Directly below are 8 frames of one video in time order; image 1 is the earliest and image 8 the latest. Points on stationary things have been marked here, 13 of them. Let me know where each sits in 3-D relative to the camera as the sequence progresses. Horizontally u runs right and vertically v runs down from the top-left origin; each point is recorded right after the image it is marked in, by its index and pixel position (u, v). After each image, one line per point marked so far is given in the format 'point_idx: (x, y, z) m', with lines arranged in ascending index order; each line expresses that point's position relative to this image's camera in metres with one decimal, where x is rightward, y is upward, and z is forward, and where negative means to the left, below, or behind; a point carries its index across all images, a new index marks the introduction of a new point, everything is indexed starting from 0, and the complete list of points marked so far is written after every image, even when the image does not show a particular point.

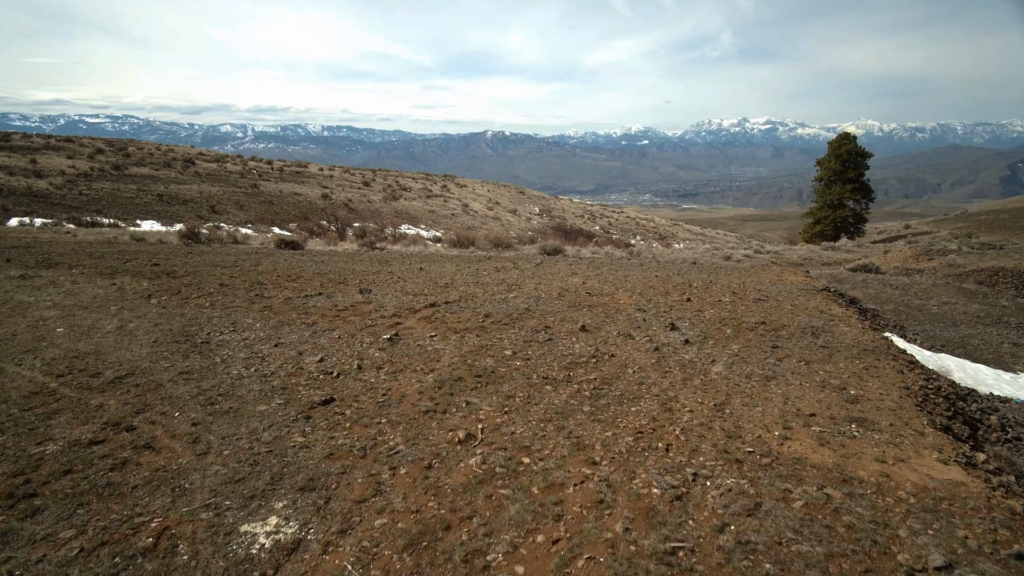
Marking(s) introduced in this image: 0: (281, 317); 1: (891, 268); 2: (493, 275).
0: (-1.9, -0.2, +4.7) m
1: (+9.7, +0.5, +14.7) m
2: (-0.3, +0.2, +7.9) m
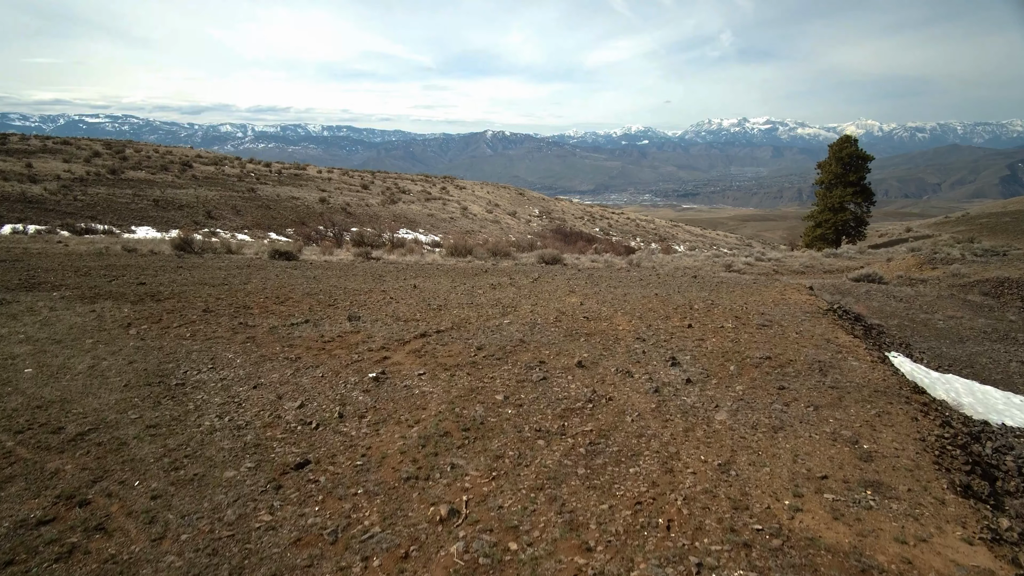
0: (-1.9, -0.5, +4.5) m
1: (+9.6, +0.2, +14.5) m
2: (-0.3, -0.1, +7.7) m
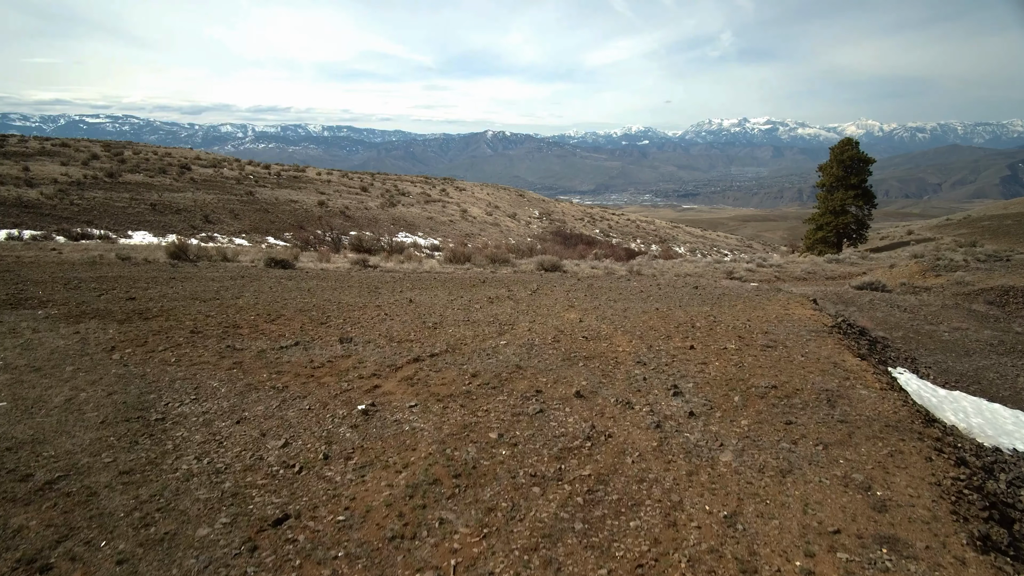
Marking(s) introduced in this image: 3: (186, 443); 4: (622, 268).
0: (-2.0, -0.7, +4.3) m
1: (+9.6, 0.0, +14.3) m
2: (-0.3, -0.3, +7.5) m
3: (-1.9, -0.9, +3.3) m
4: (+3.1, +0.5, +15.9) m
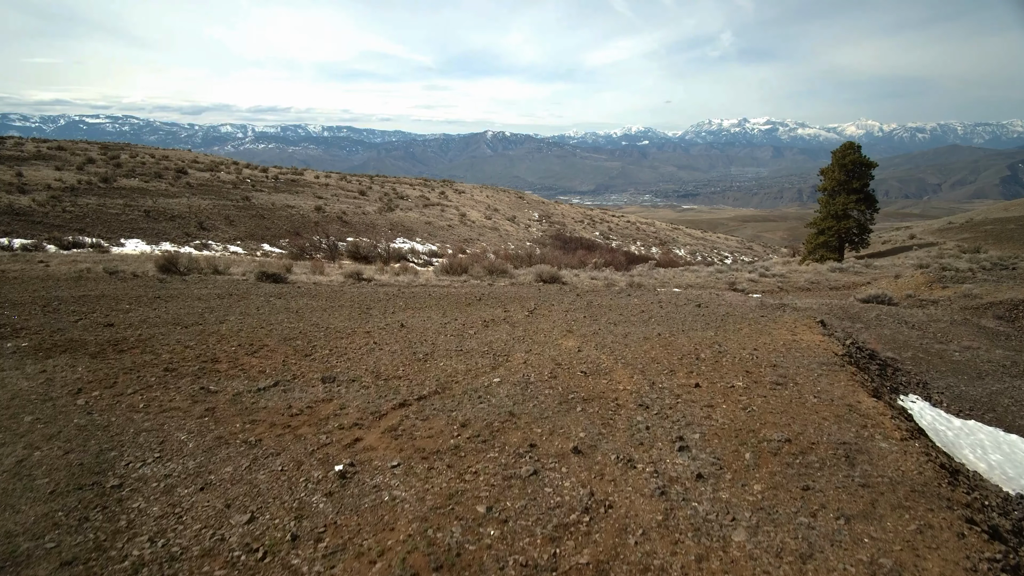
0: (-2.0, -1.0, +4.0) m
1: (+9.5, -0.3, +14.0) m
2: (-0.4, -0.6, +7.2) m
3: (-1.9, -1.2, +3.0) m
4: (+3.0, +0.2, +15.6) m
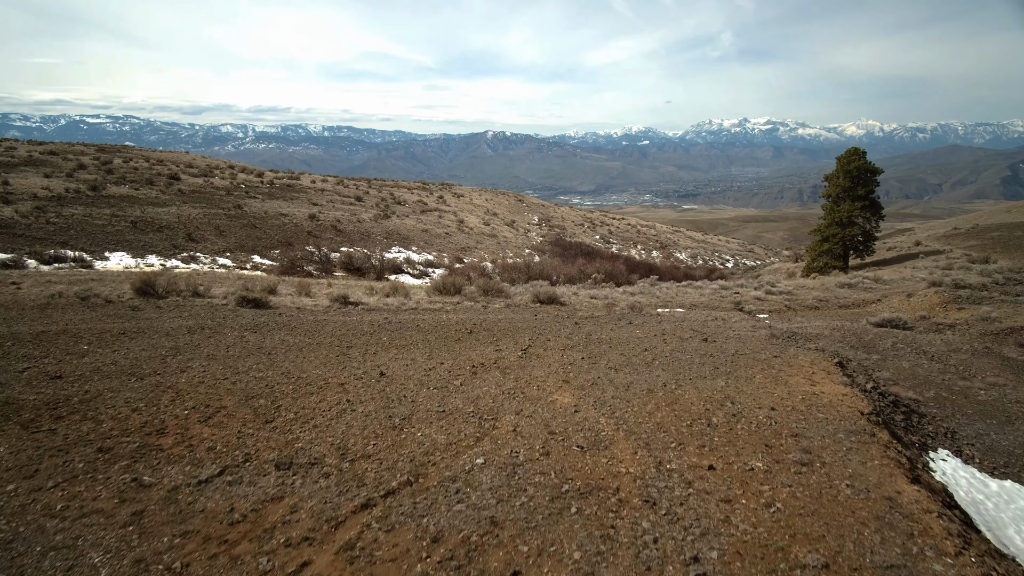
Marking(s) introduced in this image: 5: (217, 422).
0: (-2.1, -1.5, +3.4) m
1: (+9.4, -0.8, +13.3) m
2: (-0.5, -1.1, +6.5) m
3: (-2.1, -1.7, +2.4) m
4: (+2.9, -0.3, +14.9) m
5: (-2.7, -1.2, +5.2) m
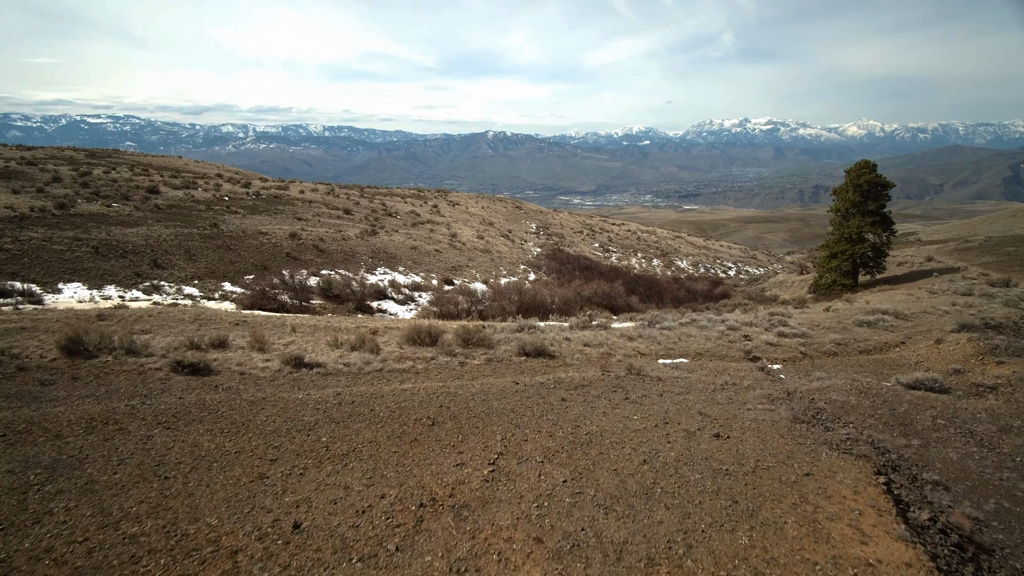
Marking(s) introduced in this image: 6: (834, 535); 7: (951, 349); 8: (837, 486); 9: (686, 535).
0: (-2.5, -2.6, +1.8) m
1: (+9.0, -1.9, +11.7) m
2: (-0.9, -2.2, +4.9) m
3: (-2.5, -2.8, +0.8) m
4: (+2.5, -1.4, +13.3) m
5: (-3.1, -2.3, +3.6) m
6: (+2.9, -2.2, +5.2) m
7: (+10.7, -1.4, +14.0) m
8: (+3.5, -2.1, +6.2) m
9: (+1.5, -2.2, +5.2) m
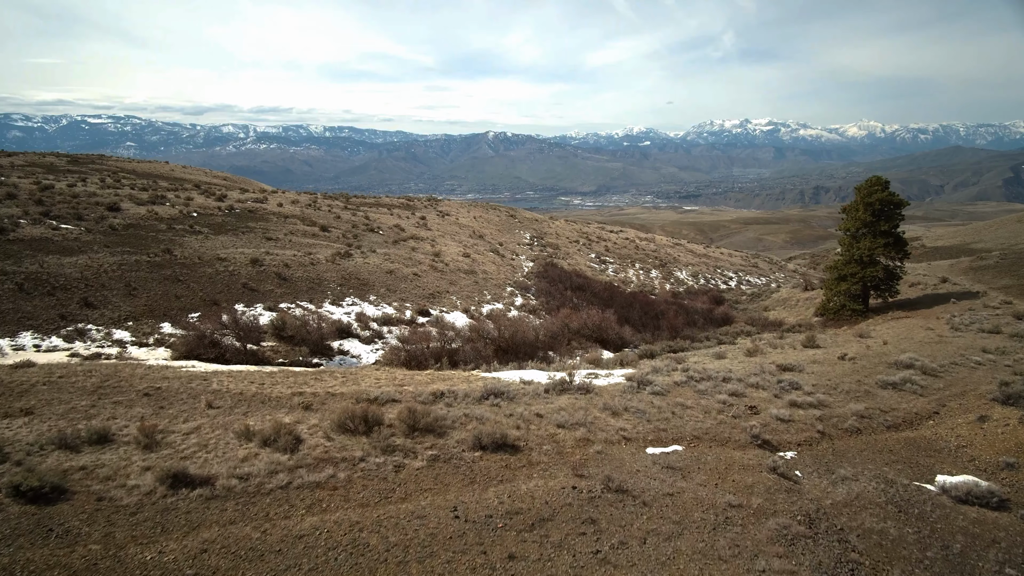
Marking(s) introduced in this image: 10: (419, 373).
0: (-3.4, -4.0, -0.6) m
1: (+8.2, -3.3, +9.4) m
2: (-1.7, -3.6, +2.6) m
3: (-3.3, -4.2, -1.6) m
4: (+1.7, -2.8, +11.0) m
5: (-3.9, -3.7, +1.2) m
6: (+2.1, -3.6, +2.9) m
7: (+9.9, -2.8, +11.7) m
8: (+2.7, -3.5, +3.9) m
9: (+0.7, -3.6, +2.8) m
10: (-2.6, -2.2, +16.5) m
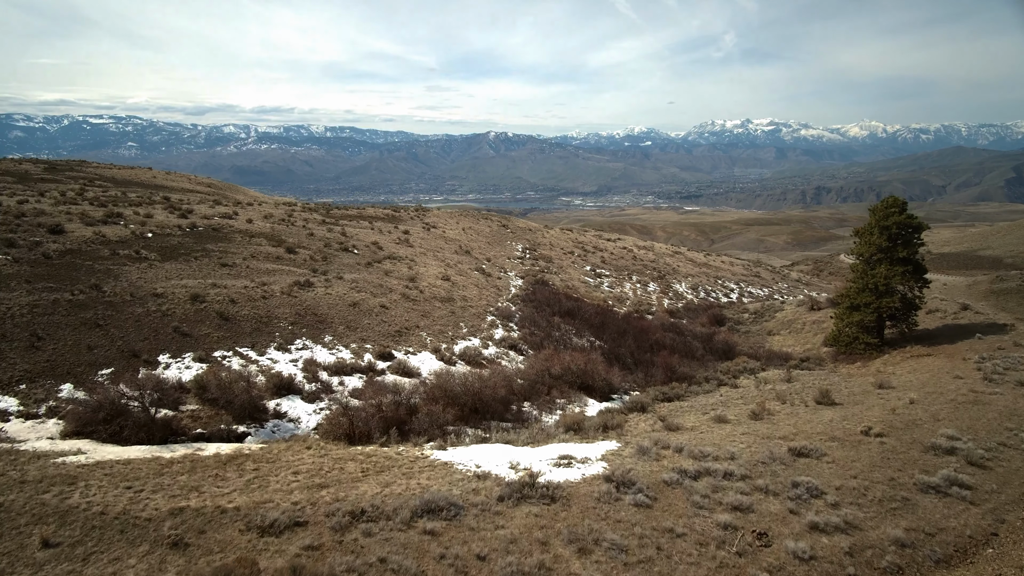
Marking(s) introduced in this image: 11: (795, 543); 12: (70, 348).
0: (-4.5, -5.5, -3.4) m
1: (+7.1, -4.8, +6.5) m
2: (-2.8, -5.1, -0.3) m
3: (-4.4, -5.7, -4.4) m
4: (+0.6, -4.3, +8.1) m
5: (-5.0, -5.2, -1.6) m
6: (+1.0, -5.1, 0.0) m
7: (+8.8, -4.3, +8.8) m
8: (+1.6, -5.0, +1.0) m
9: (-0.4, -5.1, 0.0) m
10: (-3.7, -3.8, +13.7) m
11: (+4.7, -4.3, +9.5) m
12: (-13.6, -1.9, +17.7) m
